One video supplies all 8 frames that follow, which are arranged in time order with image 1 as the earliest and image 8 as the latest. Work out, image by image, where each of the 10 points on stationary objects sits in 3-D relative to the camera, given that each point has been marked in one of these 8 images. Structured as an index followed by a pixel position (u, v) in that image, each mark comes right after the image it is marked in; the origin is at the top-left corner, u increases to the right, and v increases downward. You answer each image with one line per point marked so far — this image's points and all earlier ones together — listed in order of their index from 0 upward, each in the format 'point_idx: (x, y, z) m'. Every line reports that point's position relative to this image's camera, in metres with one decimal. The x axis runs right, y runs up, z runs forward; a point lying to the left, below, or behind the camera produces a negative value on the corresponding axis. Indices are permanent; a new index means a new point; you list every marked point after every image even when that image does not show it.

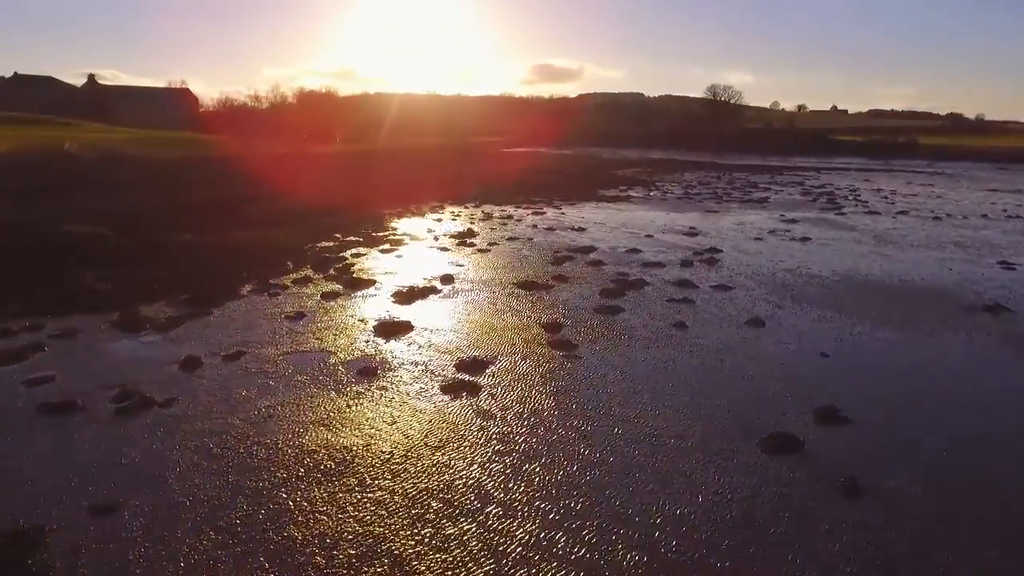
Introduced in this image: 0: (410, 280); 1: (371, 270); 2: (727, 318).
0: (-2.5, +0.3, +18.9) m
1: (-3.8, +0.5, +19.9) m
2: (+4.3, -0.6, +15.1) m
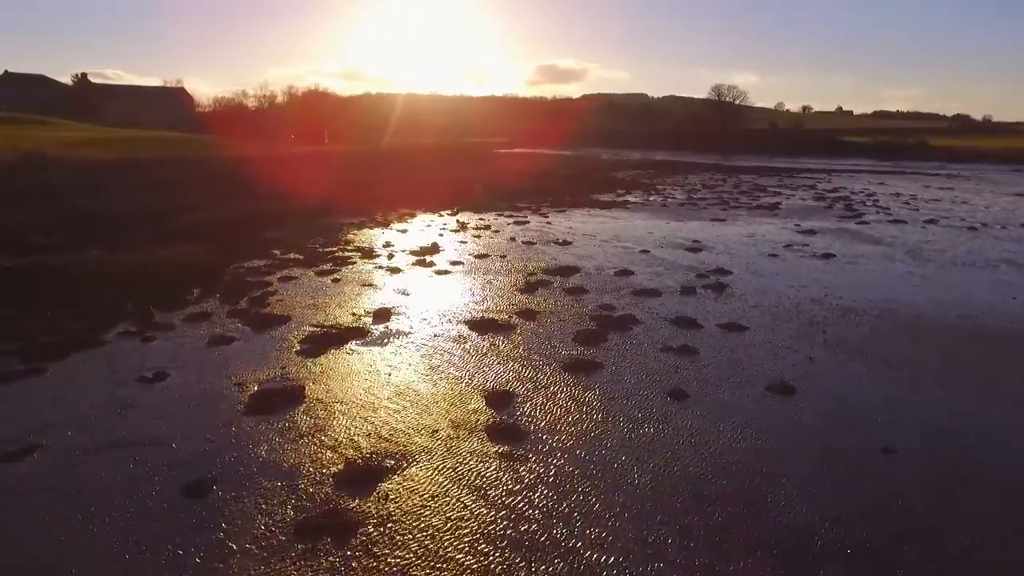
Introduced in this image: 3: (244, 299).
0: (-3.4, -0.5, +14.9) m
1: (-4.7, -0.2, +16.0) m
2: (+3.4, -1.4, +11.2) m
3: (-5.7, -0.2, +15.9) m
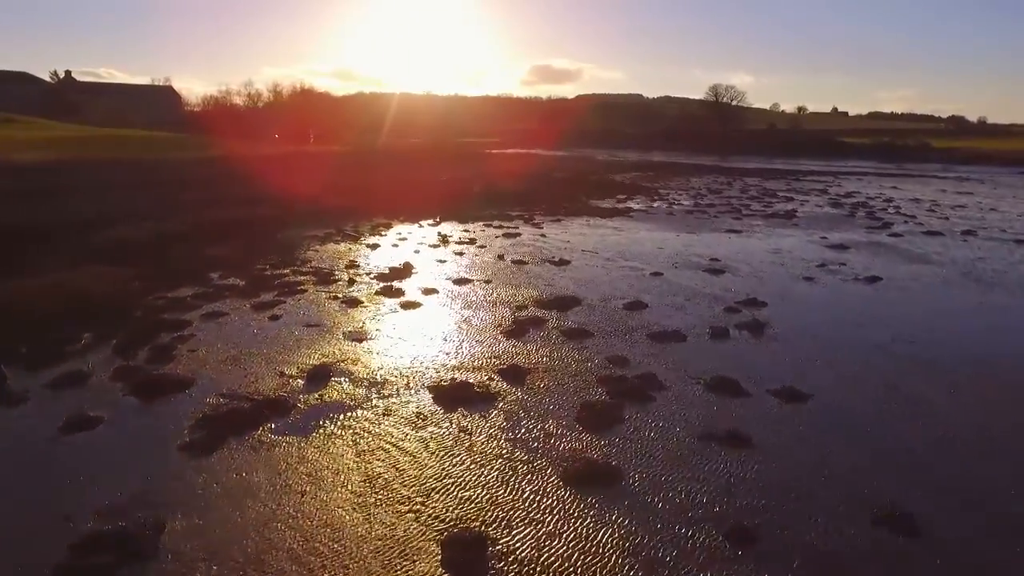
0: (-3.7, -1.2, +11.3) m
1: (-4.9, -1.0, +12.3) m
2: (+3.2, -2.1, +7.6) m
3: (-5.9, -1.0, +12.2) m
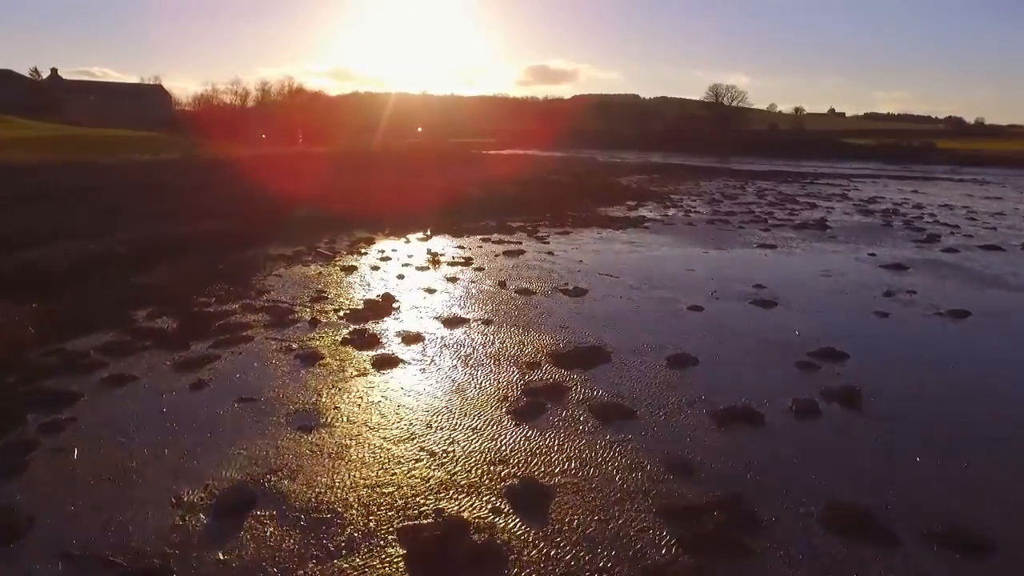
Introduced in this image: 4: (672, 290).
0: (-3.5, -2.0, +7.5) m
1: (-4.8, -1.8, +8.6) m
2: (+3.3, -2.9, +3.8) m
3: (-5.8, -1.8, +8.4) m
4: (+3.8, 0.0, +17.8) m
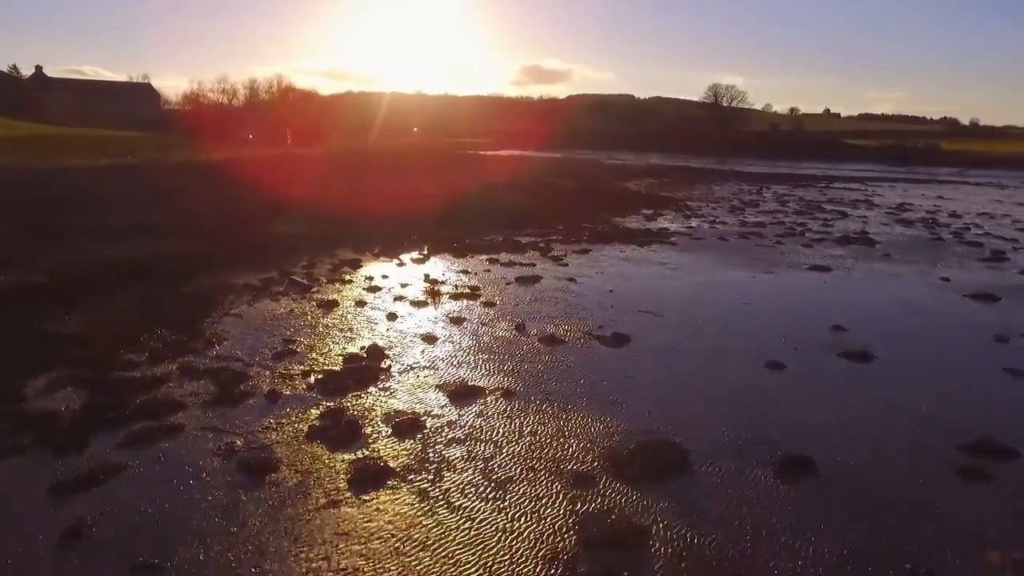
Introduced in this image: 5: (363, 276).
0: (-3.1, -2.9, +3.8) m
1: (-4.3, -2.6, +4.8) m
2: (+3.9, -3.7, +0.2) m
3: (-5.3, -2.6, +4.7) m
4: (+4.2, -0.9, +14.1) m
5: (-3.7, +0.3, +18.7) m
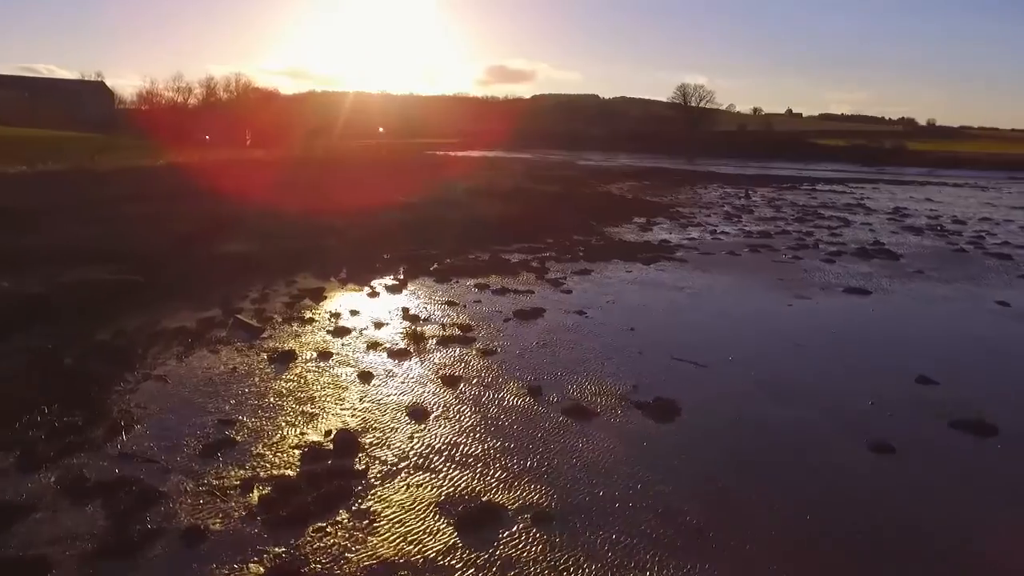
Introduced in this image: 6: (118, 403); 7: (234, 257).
0: (-2.4, -3.6, +0.3) m
1: (-3.7, -3.4, +1.4) m
2: (+4.7, -4.5, -2.9) m
3: (-4.7, -3.4, +1.1) m
4: (+4.4, -1.6, +11.0) m
5: (-3.8, -0.5, +15.3) m
6: (-5.3, -1.5, +10.1) m
7: (-7.2, +0.8, +19.3) m
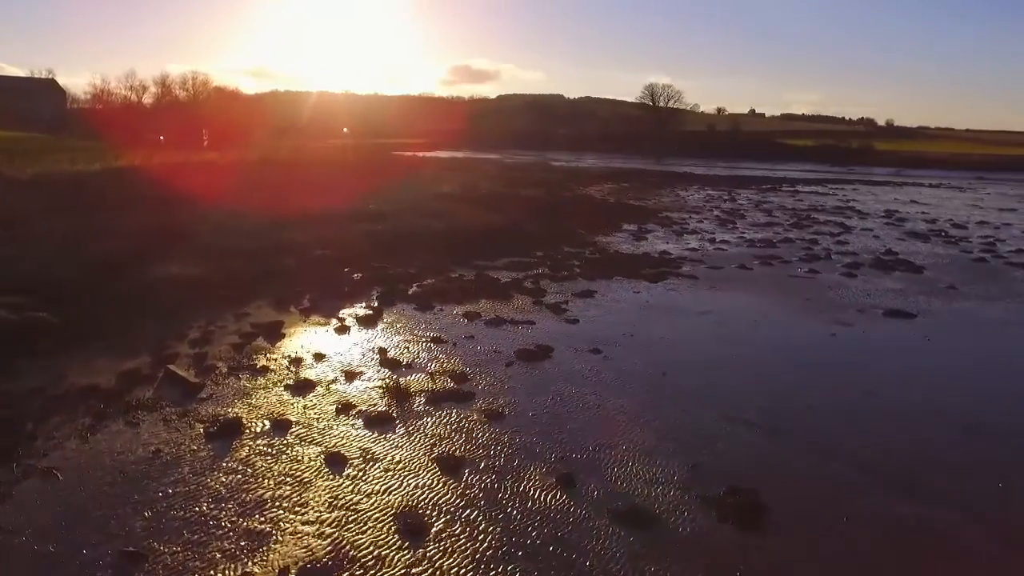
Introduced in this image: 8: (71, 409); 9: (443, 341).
0: (-1.6, -4.3, -2.6) m
1: (-3.0, -4.0, -1.6) m
2: (+5.6, -5.0, -5.5) m
3: (-4.0, -4.1, -1.9) m
4: (+4.6, -2.2, +8.4) m
5: (-3.7, -1.1, +12.3) m
6: (-4.9, -2.2, +7.0) m
7: (-7.3, +0.1, +16.1) m
8: (-5.7, -1.6, +9.6) m
9: (-1.2, -1.0, +13.2) m
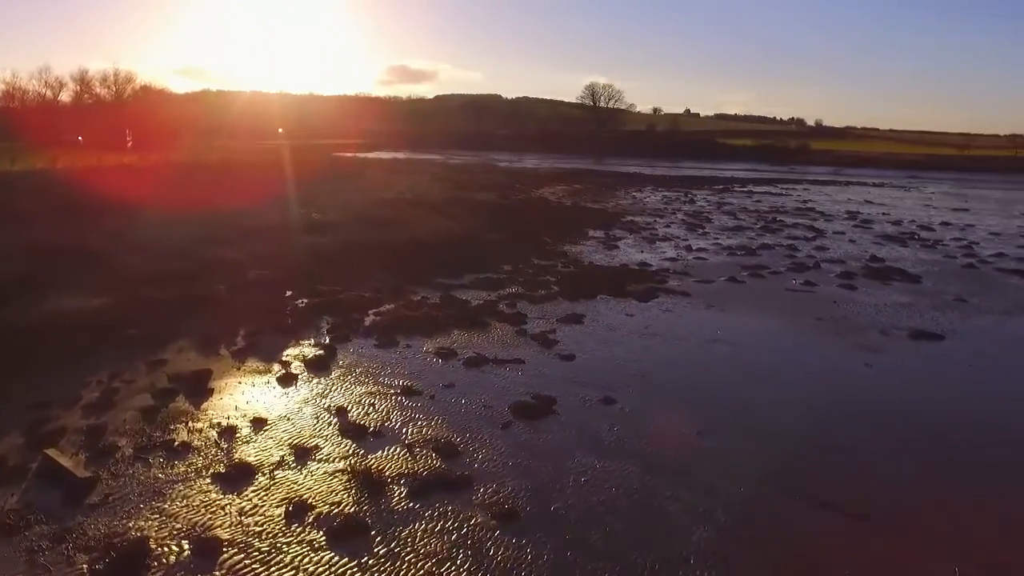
0: (-0.4, -4.8, -5.3) m
1: (-1.8, -4.6, -4.5) m
2: (+7.1, -5.4, -7.7) m
3: (-2.8, -4.6, -4.8) m
4: (+4.9, -2.6, +6.1) m
5: (-3.7, -1.7, +9.3) m
6: (-4.5, -2.8, +4.0) m
7: (-7.7, -0.5, +12.9) m
8: (-5.5, -2.2, +6.6) m
9: (-1.3, -1.5, +10.4) m
